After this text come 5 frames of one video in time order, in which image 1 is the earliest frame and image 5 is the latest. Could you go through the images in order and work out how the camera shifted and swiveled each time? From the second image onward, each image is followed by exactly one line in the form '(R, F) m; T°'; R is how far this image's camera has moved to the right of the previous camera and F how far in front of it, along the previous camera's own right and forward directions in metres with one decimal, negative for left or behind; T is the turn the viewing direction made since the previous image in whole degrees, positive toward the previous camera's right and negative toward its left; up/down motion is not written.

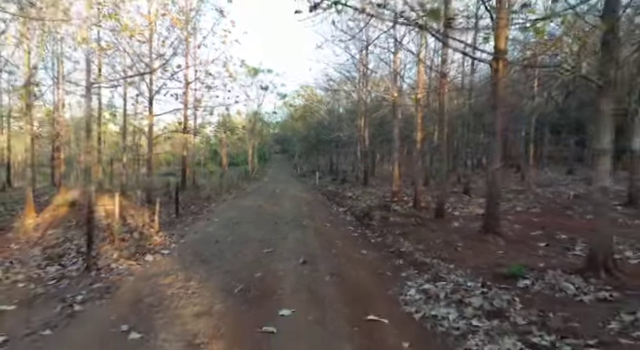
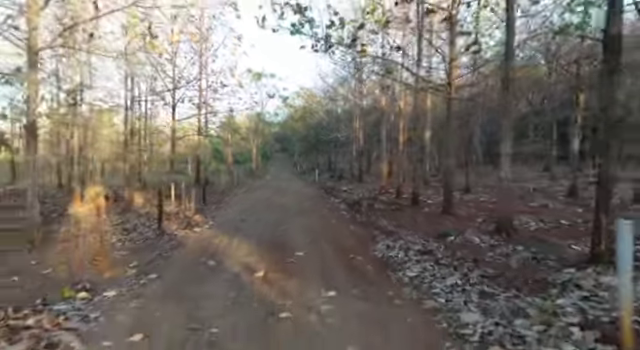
(0.0, -3.5) m; 0°
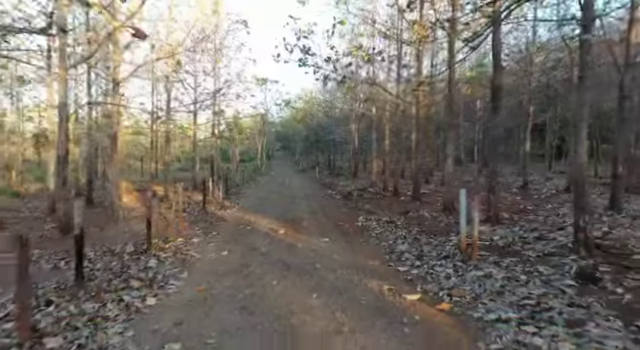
(0.0, -4.4) m; 0°
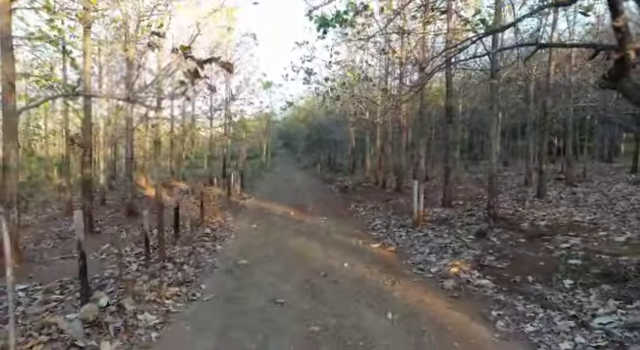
(+0.1, -4.0) m; 0°
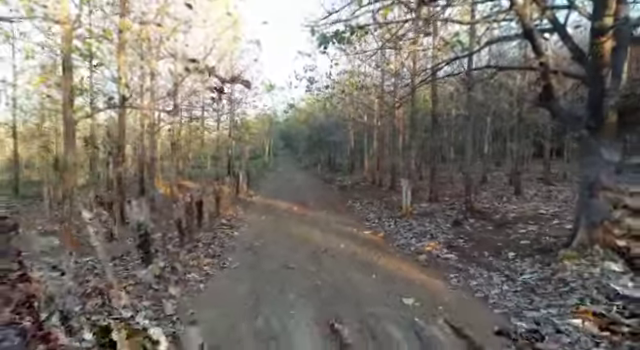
(0.0, -1.9) m; 0°
